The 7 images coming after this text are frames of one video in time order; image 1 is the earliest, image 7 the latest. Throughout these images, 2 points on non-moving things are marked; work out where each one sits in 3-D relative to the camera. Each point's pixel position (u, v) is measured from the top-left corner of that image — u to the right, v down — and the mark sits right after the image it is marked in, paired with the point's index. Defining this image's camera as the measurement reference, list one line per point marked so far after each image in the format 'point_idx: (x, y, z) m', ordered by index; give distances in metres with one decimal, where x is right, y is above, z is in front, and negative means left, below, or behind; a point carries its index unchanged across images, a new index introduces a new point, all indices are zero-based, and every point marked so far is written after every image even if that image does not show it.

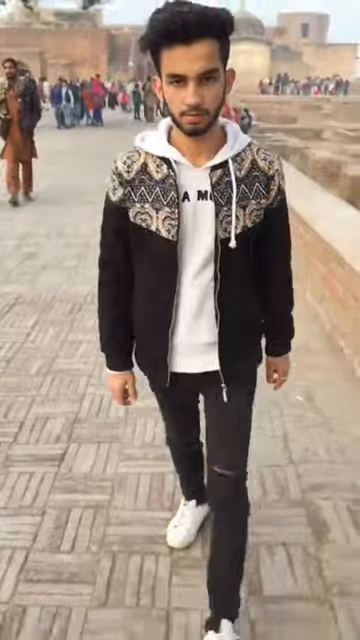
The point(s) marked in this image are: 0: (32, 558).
0: (-0.6, -0.9, +2.4) m
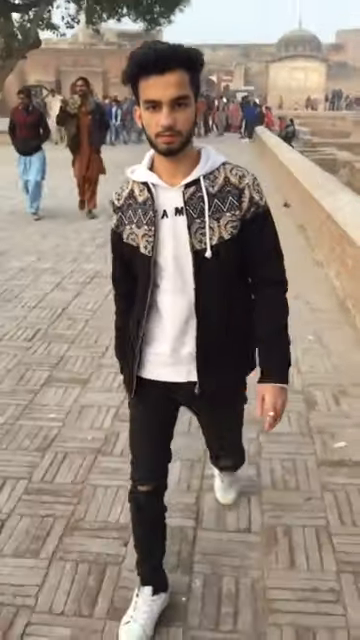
0: (-0.4, -0.6, +3.7) m
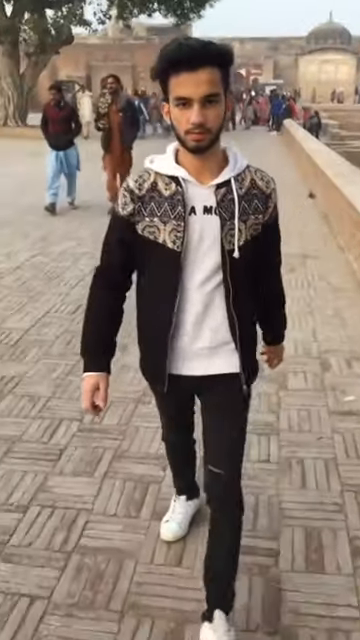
0: (-0.2, -0.4, +4.3) m
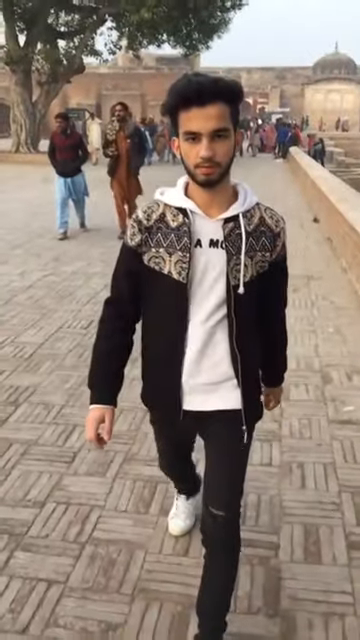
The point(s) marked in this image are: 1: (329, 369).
0: (-0.1, -0.5, +4.5) m
1: (+1.1, -0.4, +4.6) m
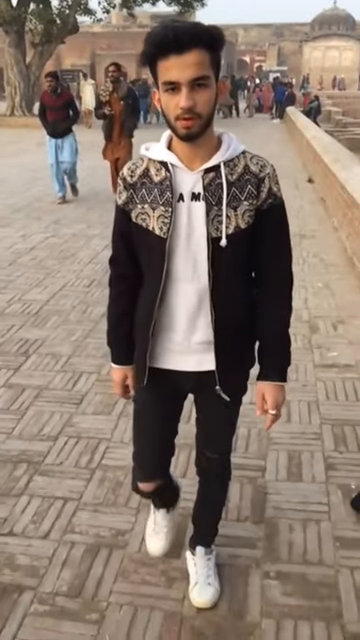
0: (-0.1, -0.1, +4.8) m
1: (+1.1, 0.0, +4.9) m
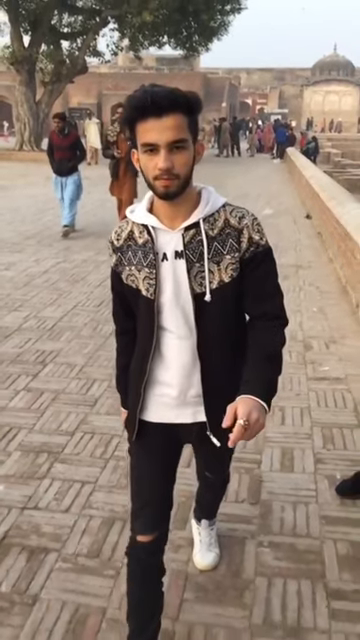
0: (-0.1, -0.2, +5.2) m
1: (+1.1, -0.2, +5.3) m
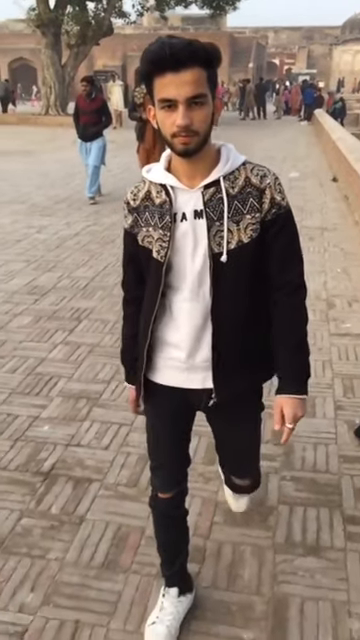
0: (+0.2, +0.1, +5.4) m
1: (+1.4, +0.2, +5.5) m
